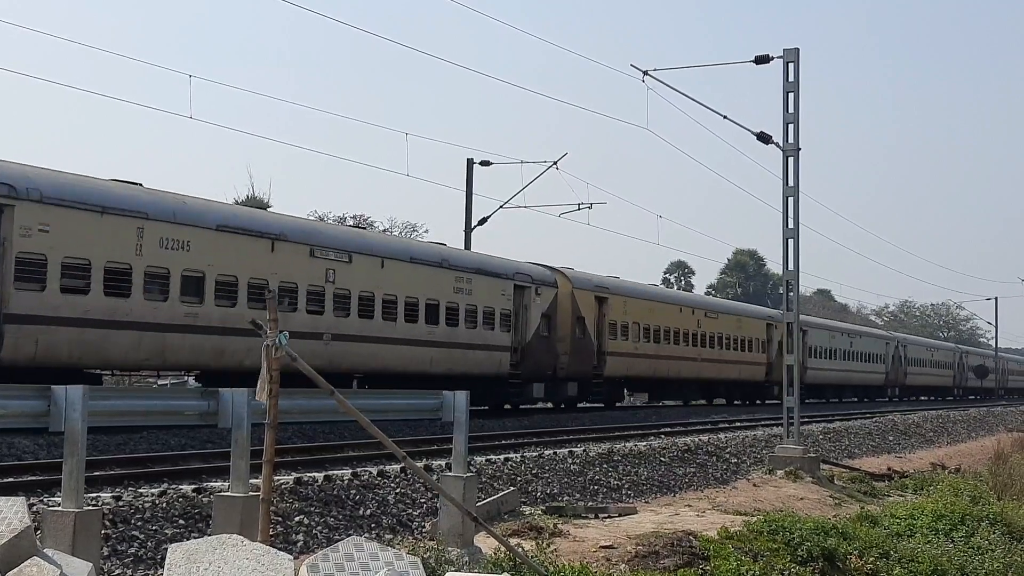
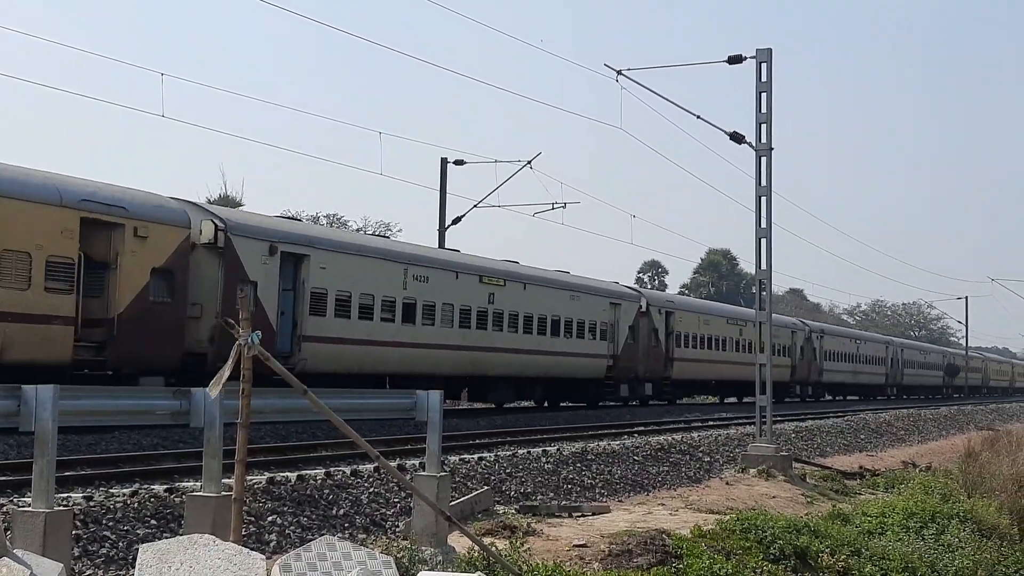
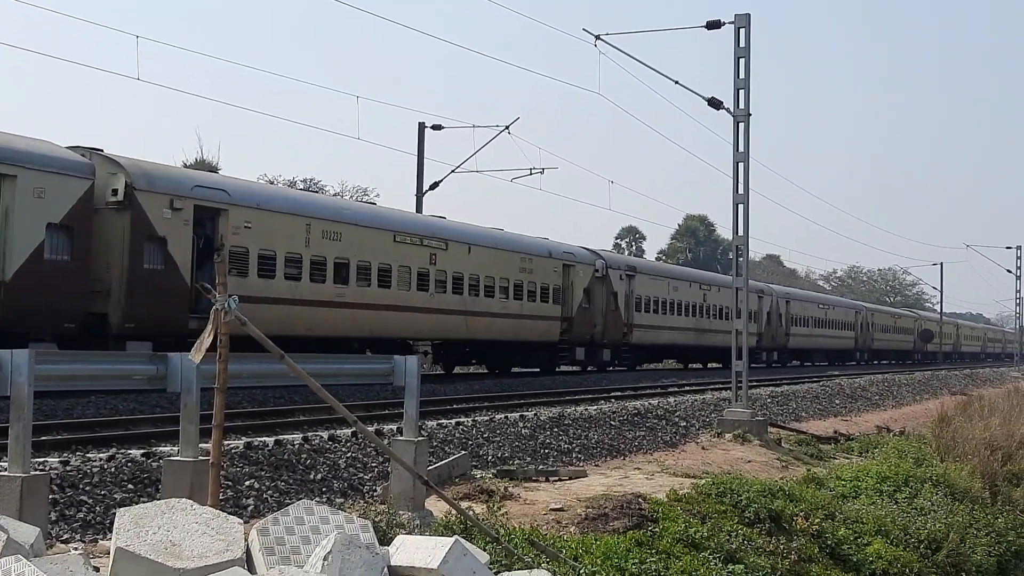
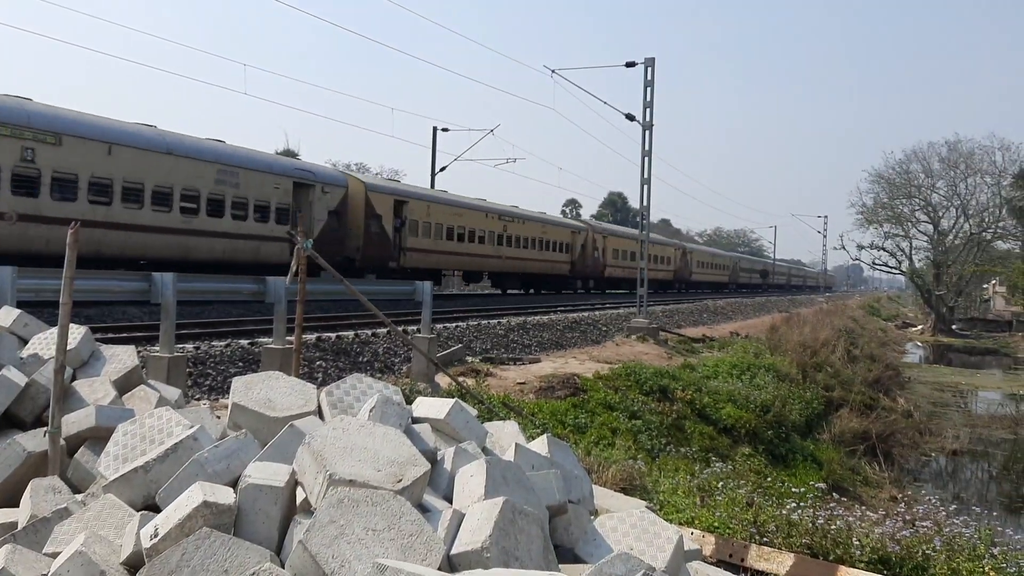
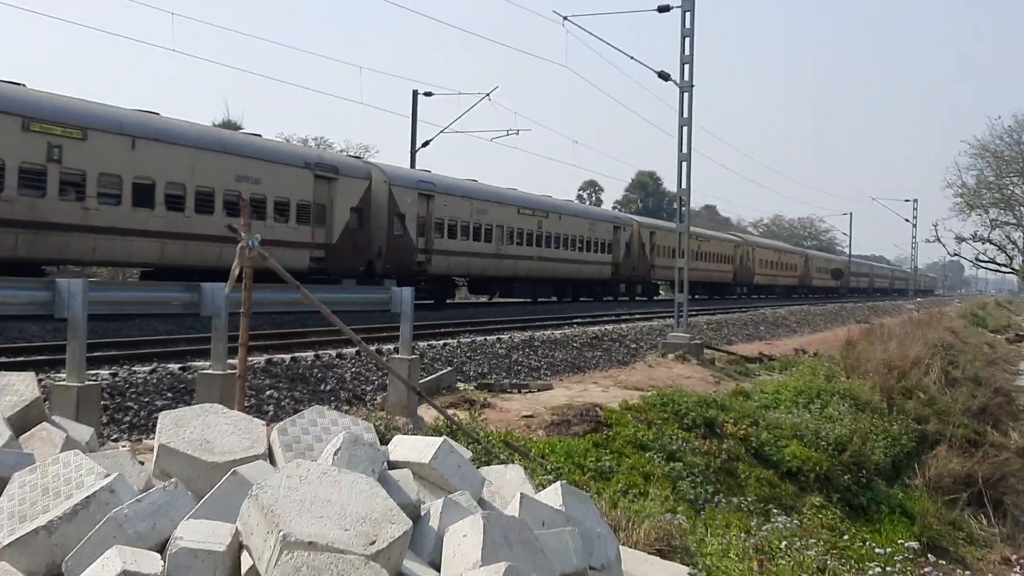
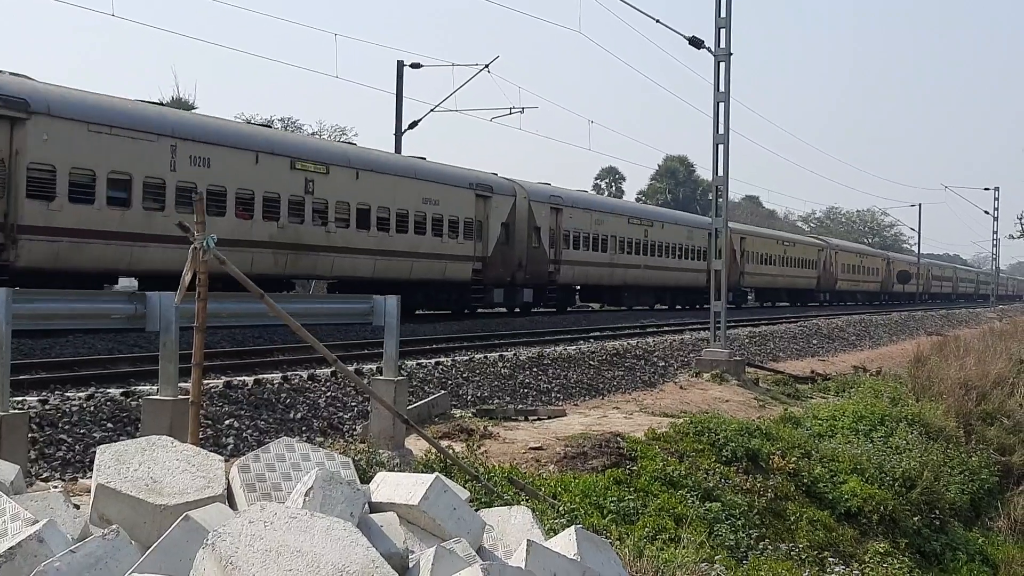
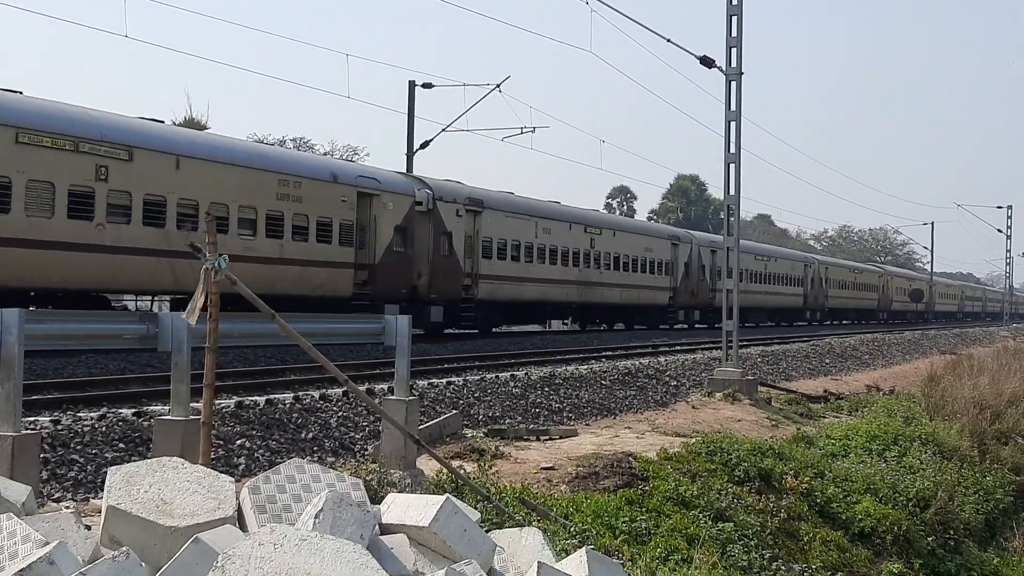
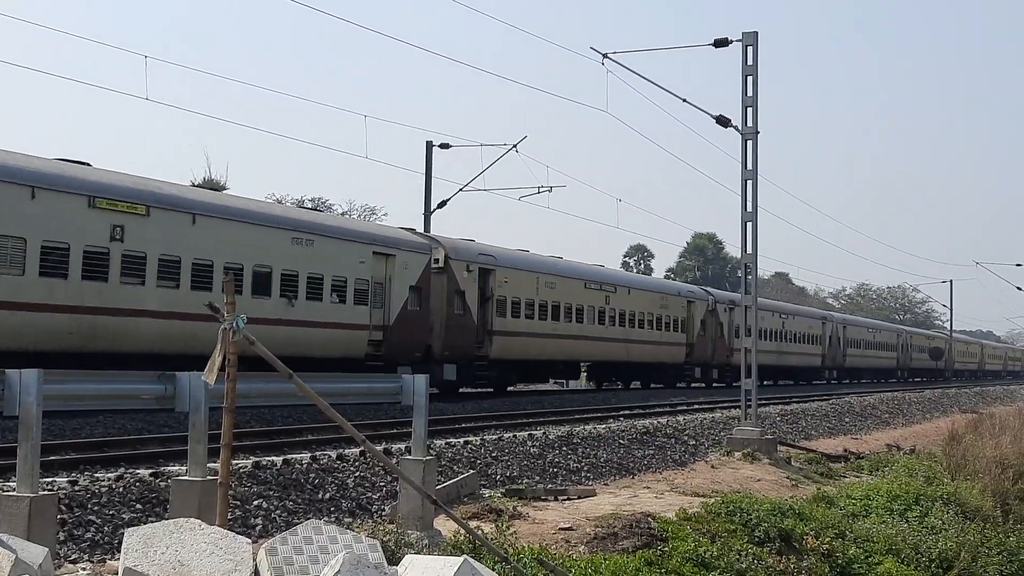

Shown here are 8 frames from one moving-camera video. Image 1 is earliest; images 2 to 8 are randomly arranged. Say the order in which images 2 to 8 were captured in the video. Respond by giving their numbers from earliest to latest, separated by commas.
2, 8, 3, 7, 6, 5, 4
